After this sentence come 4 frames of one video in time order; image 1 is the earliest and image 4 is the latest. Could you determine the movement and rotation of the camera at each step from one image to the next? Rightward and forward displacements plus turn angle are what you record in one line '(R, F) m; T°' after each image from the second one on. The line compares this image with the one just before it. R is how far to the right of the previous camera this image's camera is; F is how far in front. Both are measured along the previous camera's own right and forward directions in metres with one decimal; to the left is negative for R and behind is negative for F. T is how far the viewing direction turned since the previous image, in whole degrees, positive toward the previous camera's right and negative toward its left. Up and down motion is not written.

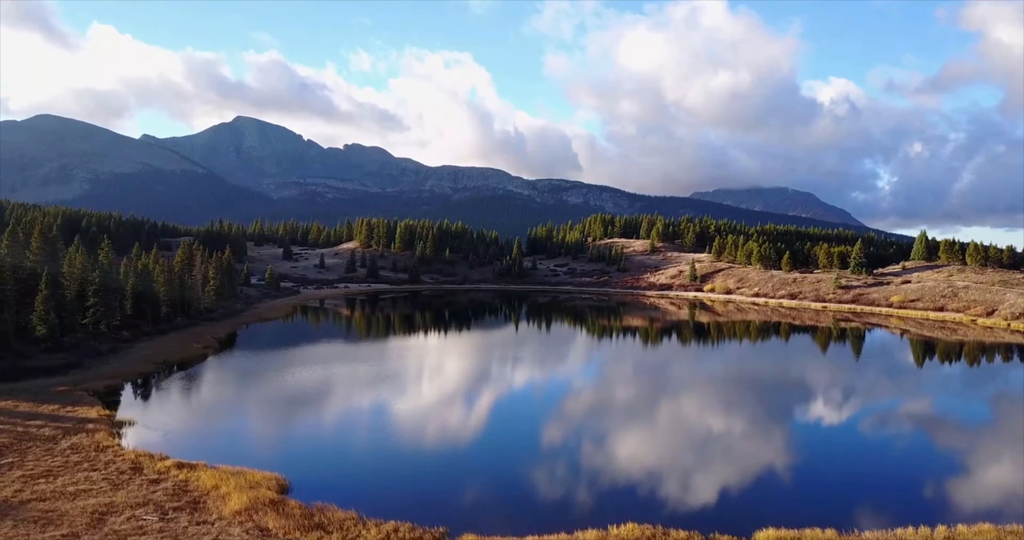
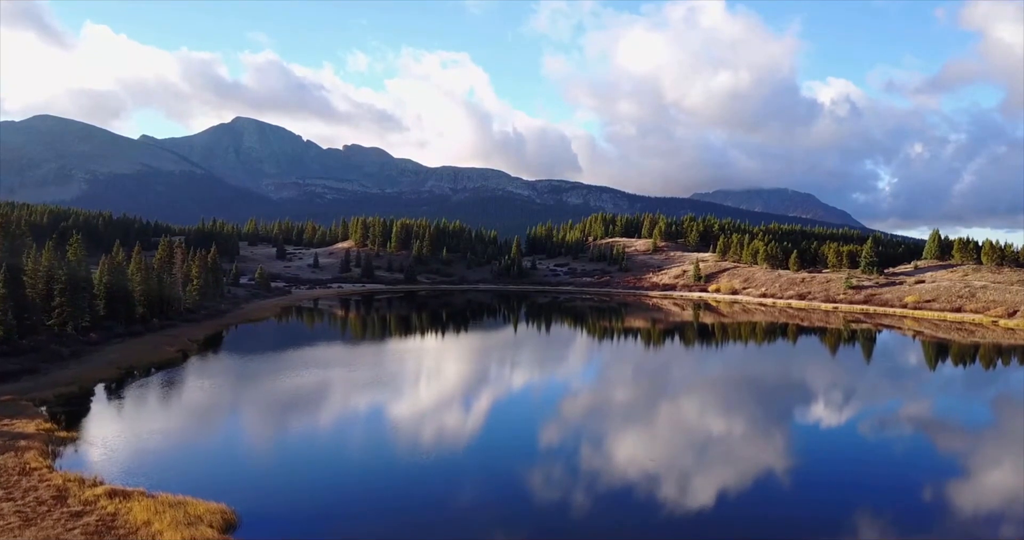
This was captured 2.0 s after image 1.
(+0.2, +0.7) m; 0°
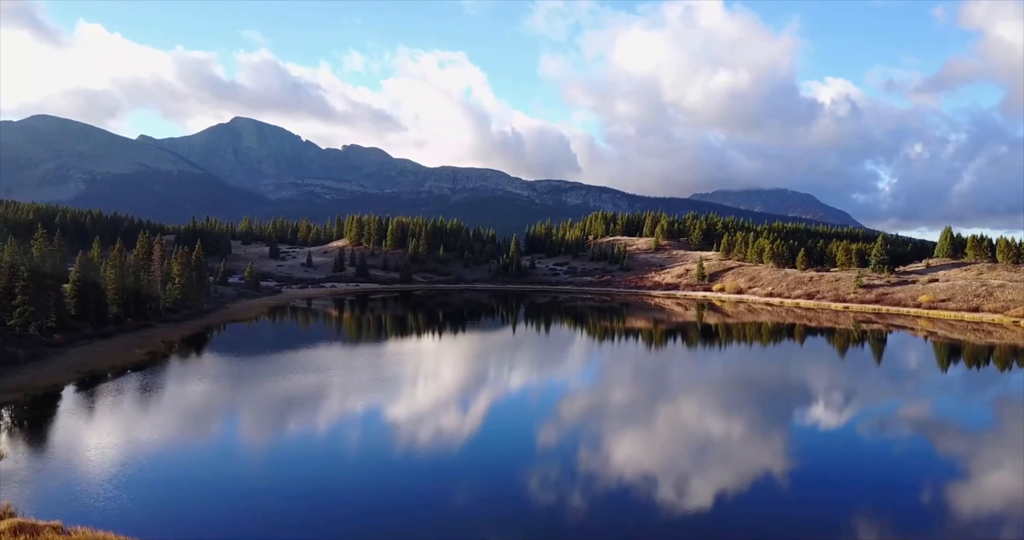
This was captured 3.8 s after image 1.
(+0.1, +0.9) m; 0°
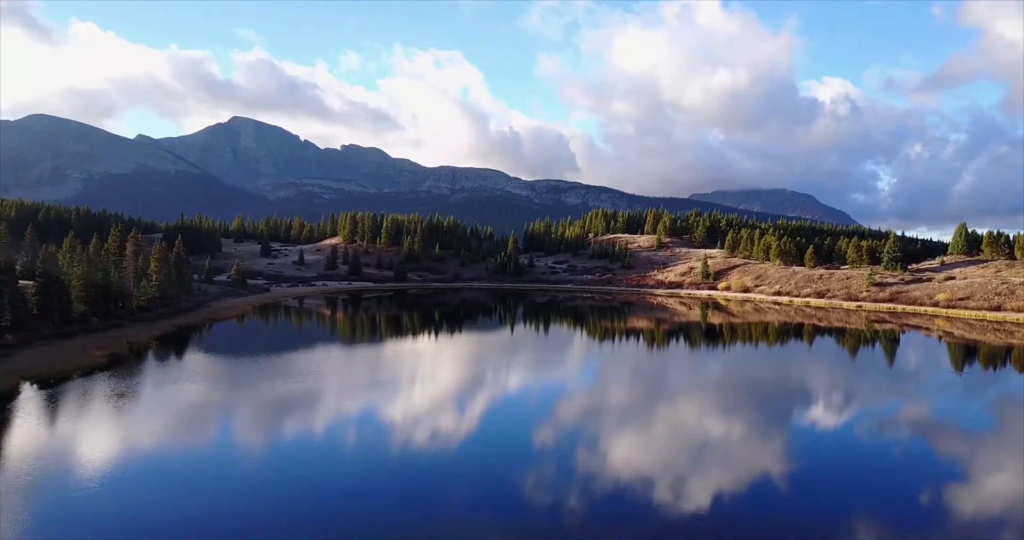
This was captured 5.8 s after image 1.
(+0.1, +0.9) m; 0°
